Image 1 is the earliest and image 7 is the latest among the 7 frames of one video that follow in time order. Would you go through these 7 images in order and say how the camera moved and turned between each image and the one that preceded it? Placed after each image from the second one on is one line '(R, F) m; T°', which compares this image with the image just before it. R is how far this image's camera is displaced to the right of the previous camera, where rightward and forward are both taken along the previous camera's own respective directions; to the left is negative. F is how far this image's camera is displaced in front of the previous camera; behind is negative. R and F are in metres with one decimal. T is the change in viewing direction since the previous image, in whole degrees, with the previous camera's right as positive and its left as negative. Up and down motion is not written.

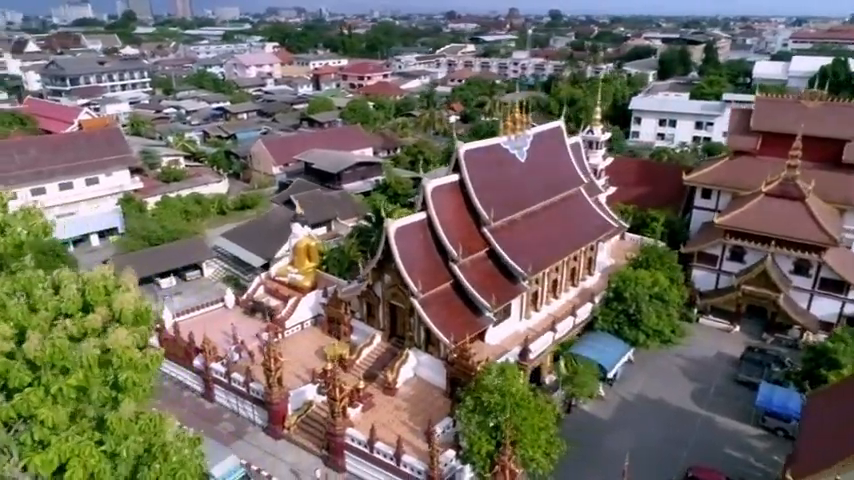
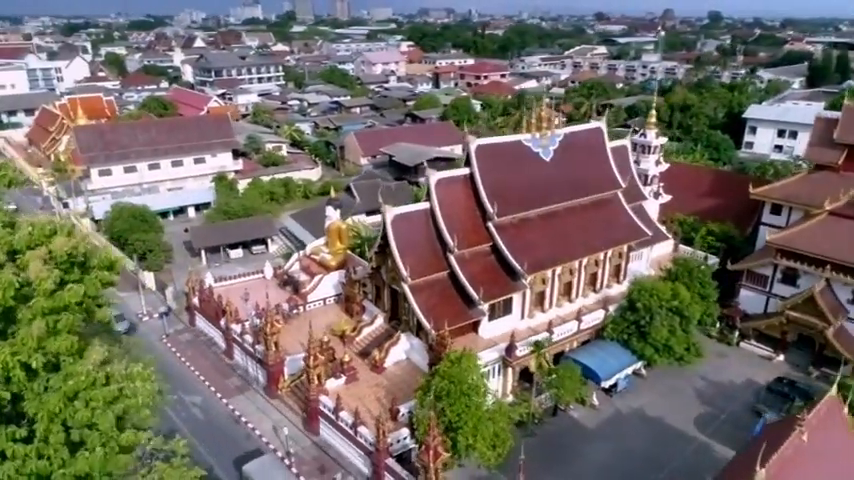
(+4.4, -0.2) m; -13°
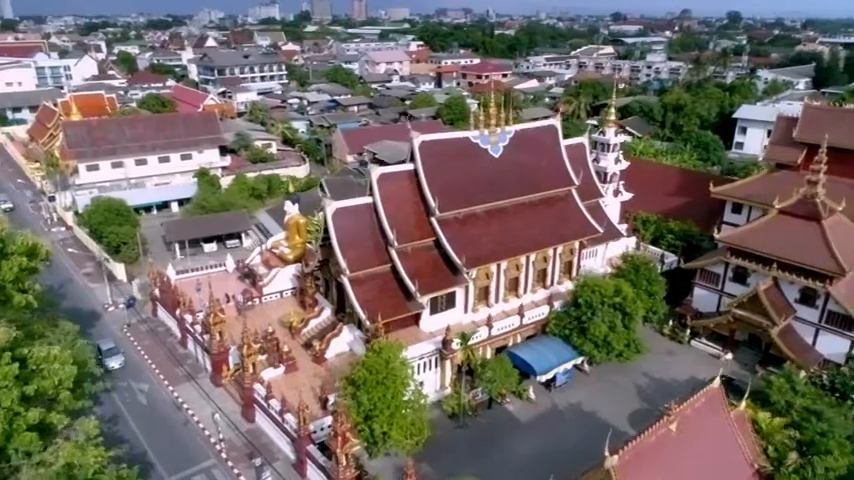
(+2.5, -0.3) m; -2°
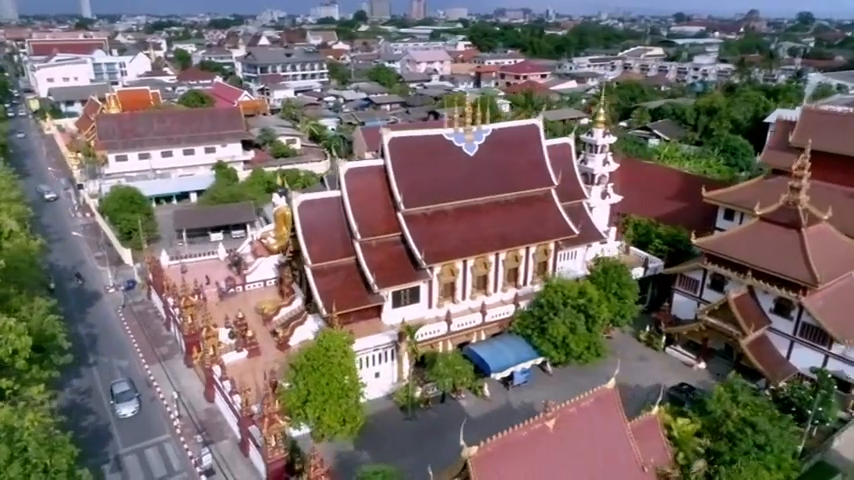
(+3.1, -0.2) m; -5°
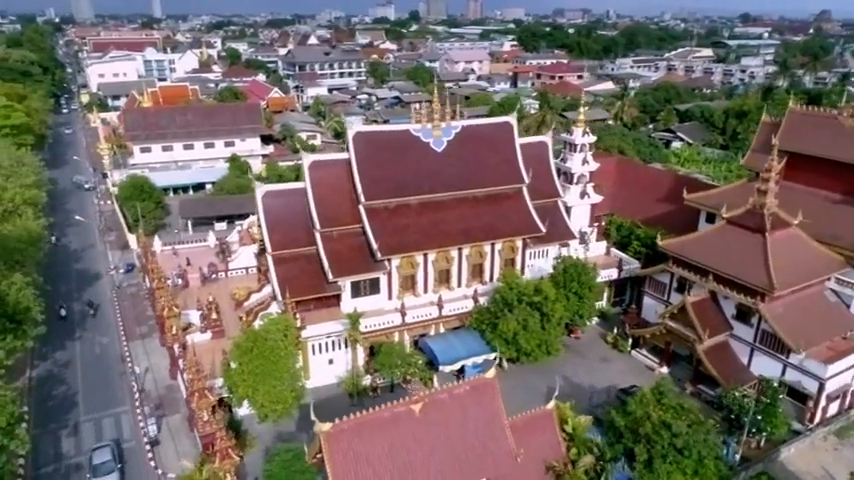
(+3.3, -0.2) m; -5°
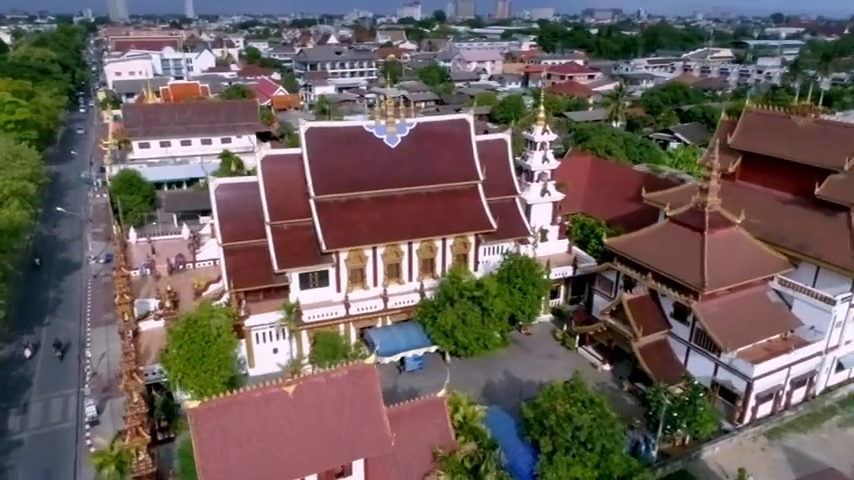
(+2.9, -0.3) m; -3°
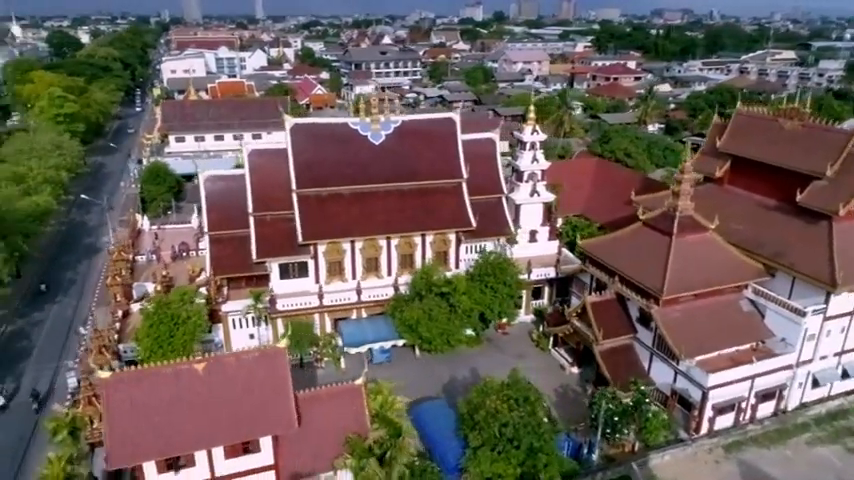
(+3.1, -0.2) m; -5°
